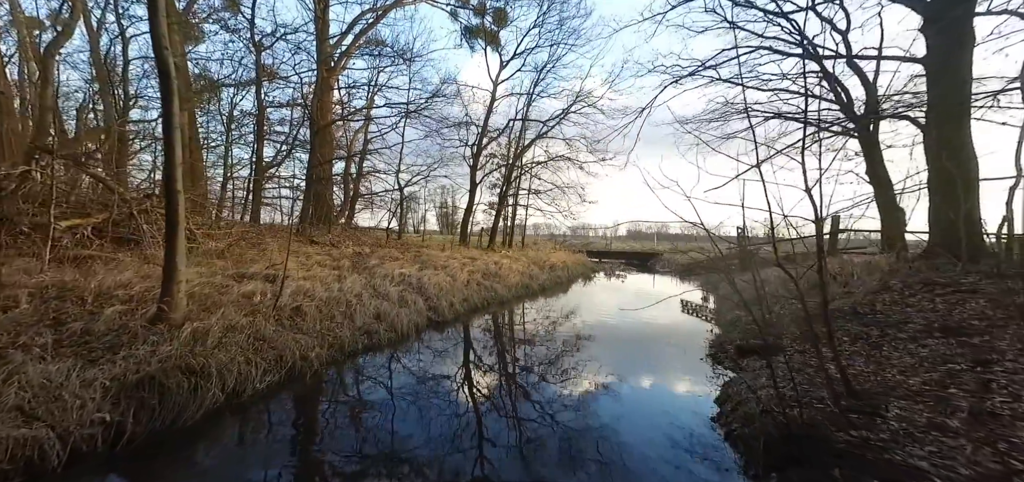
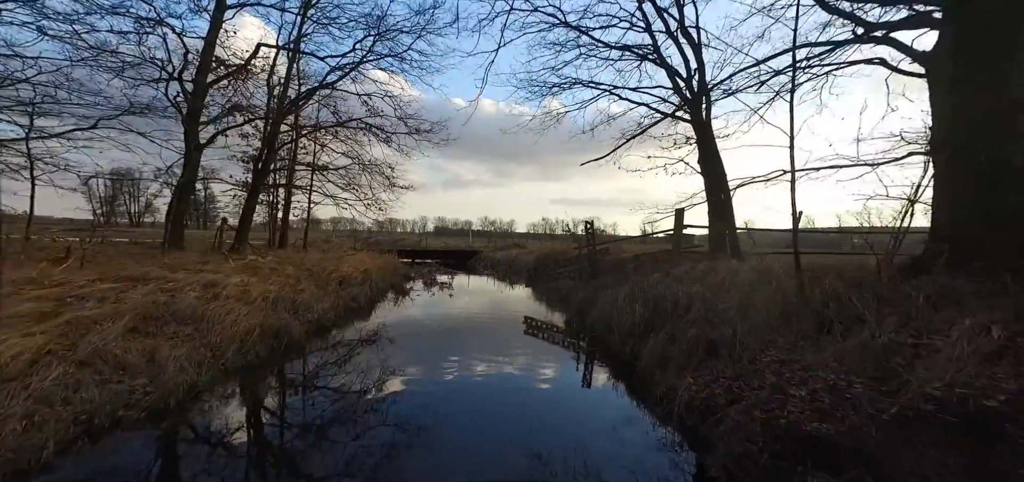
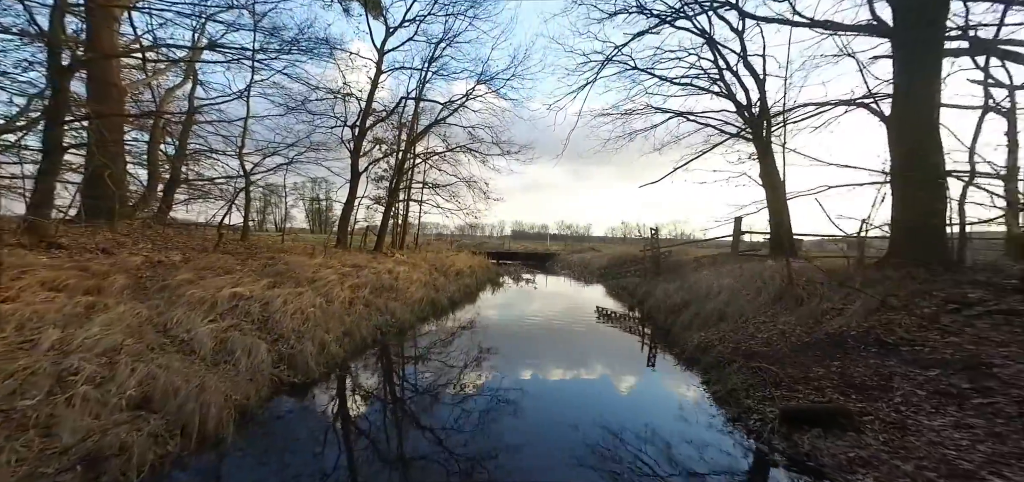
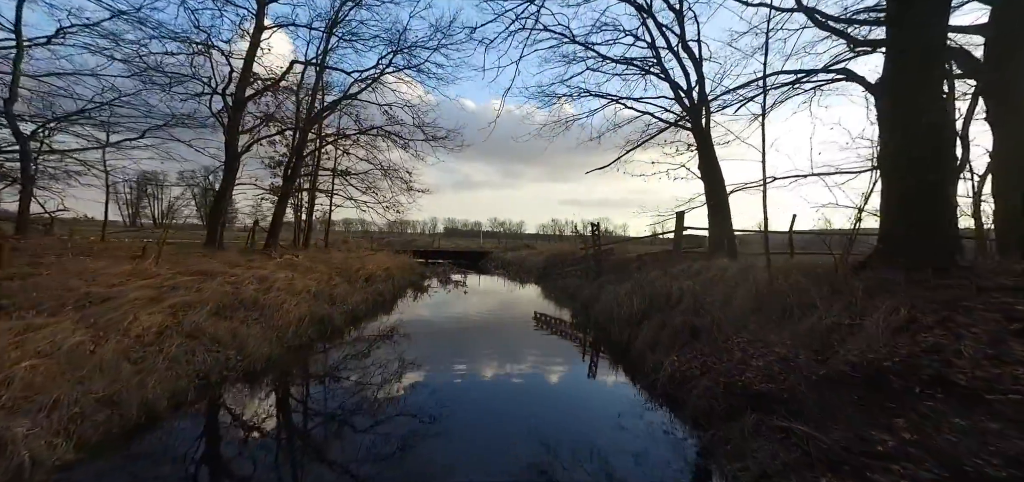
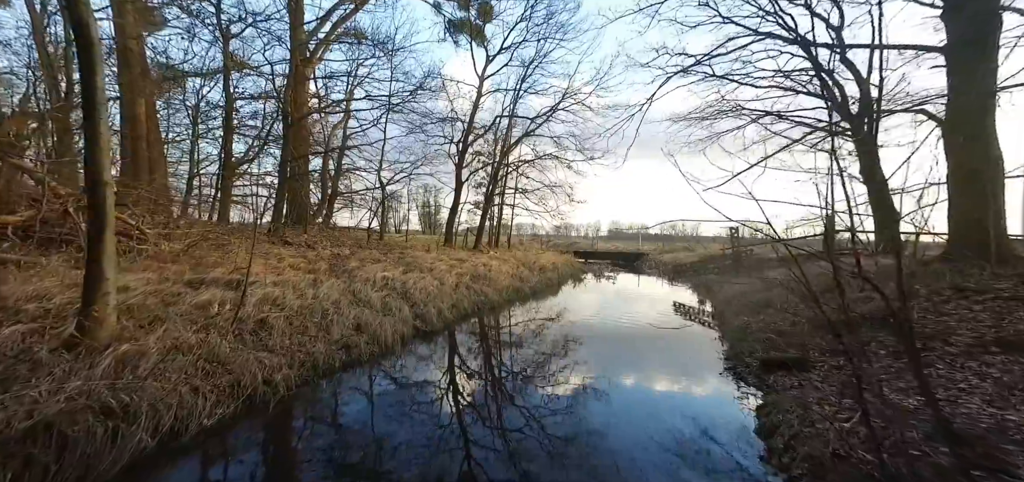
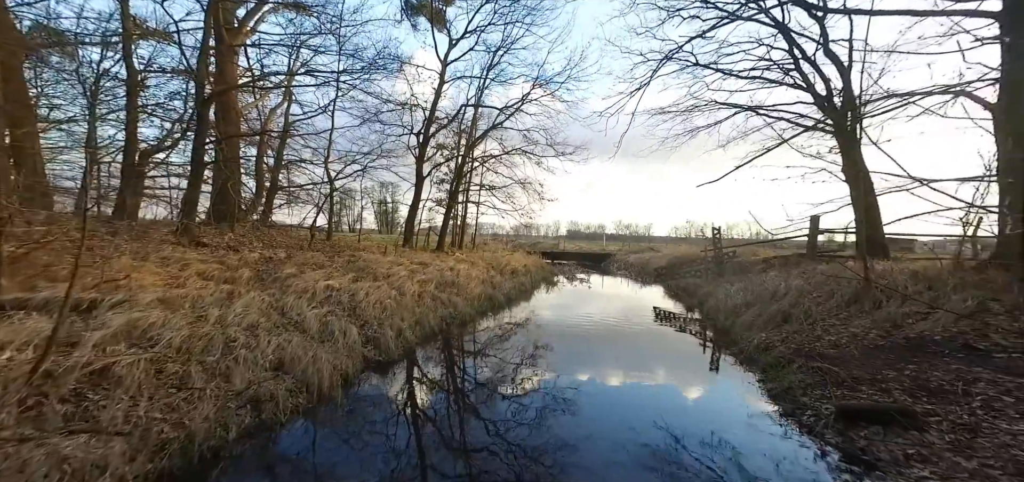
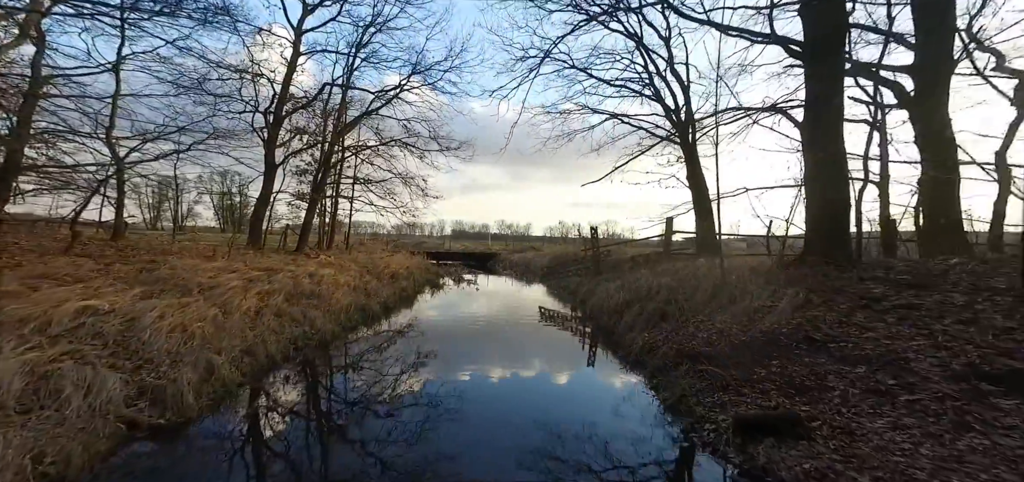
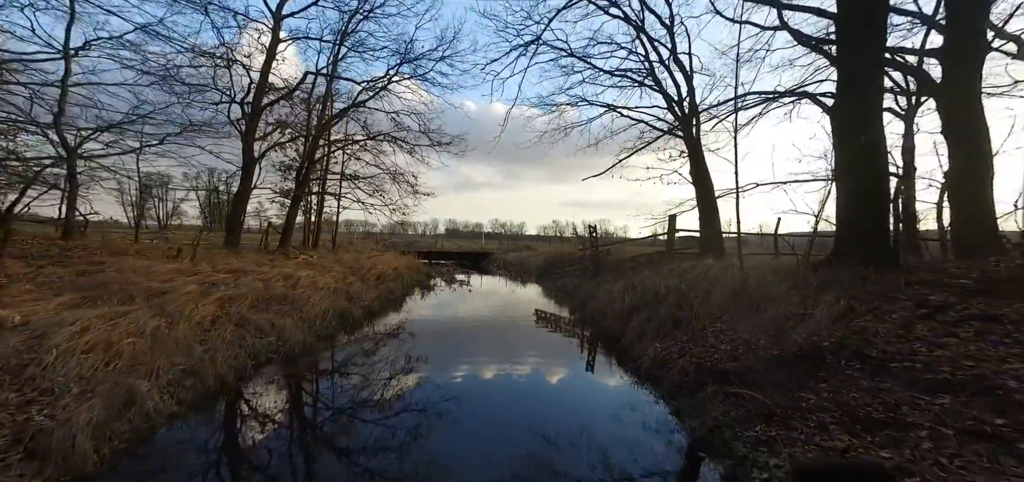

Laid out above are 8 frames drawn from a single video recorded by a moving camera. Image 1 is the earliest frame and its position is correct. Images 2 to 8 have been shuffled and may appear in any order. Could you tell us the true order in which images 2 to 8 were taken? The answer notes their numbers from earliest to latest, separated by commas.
5, 6, 3, 7, 8, 4, 2
